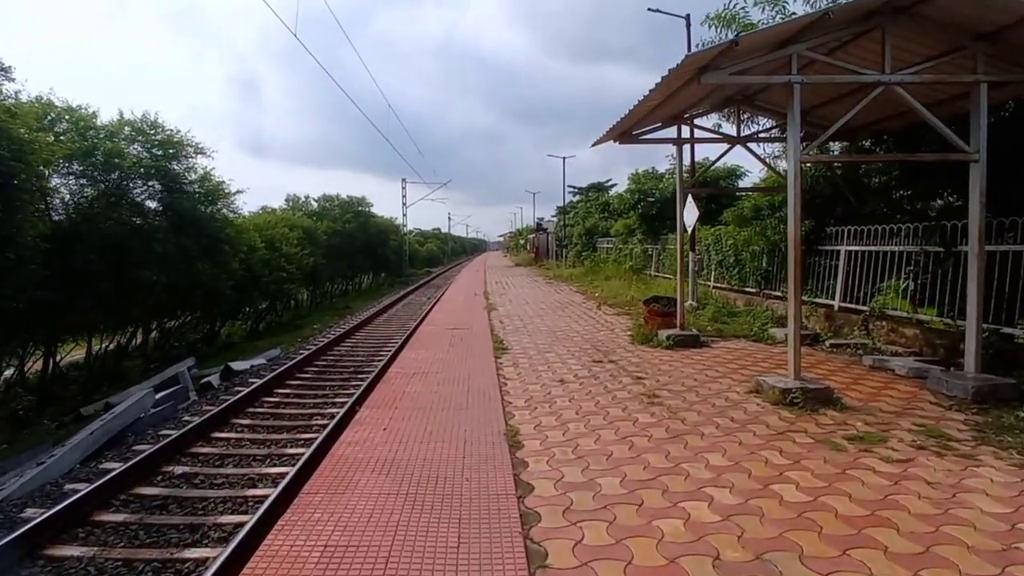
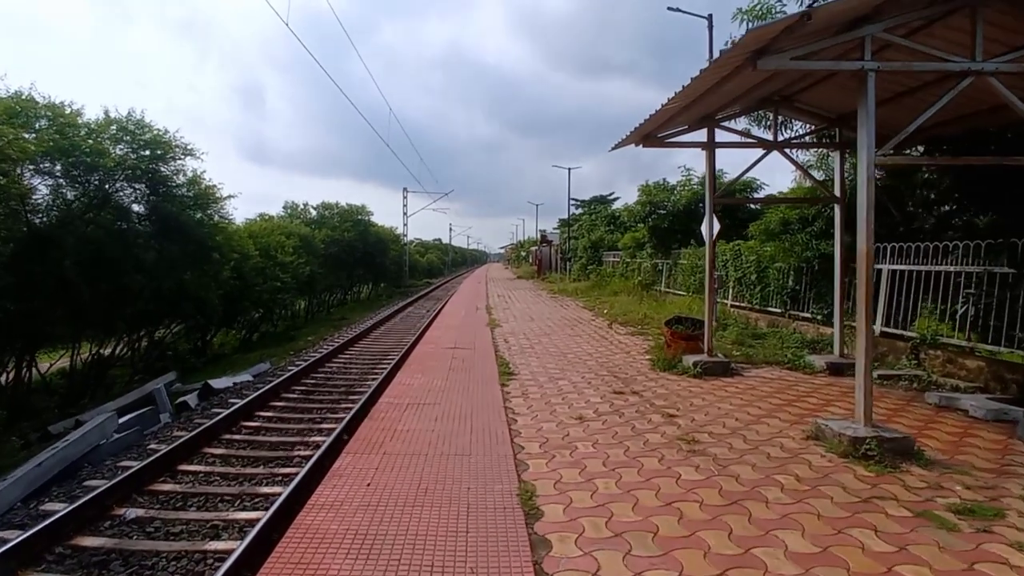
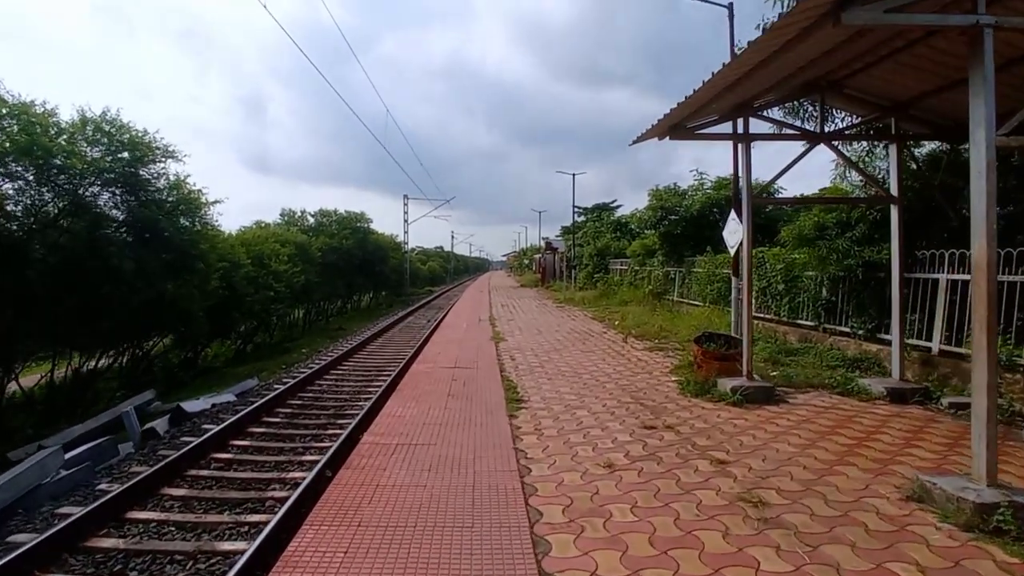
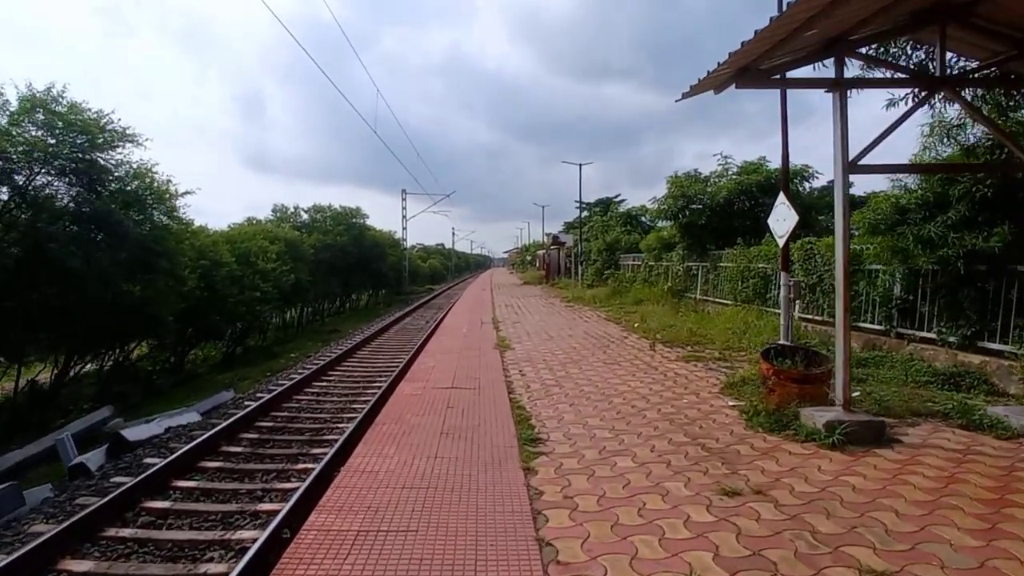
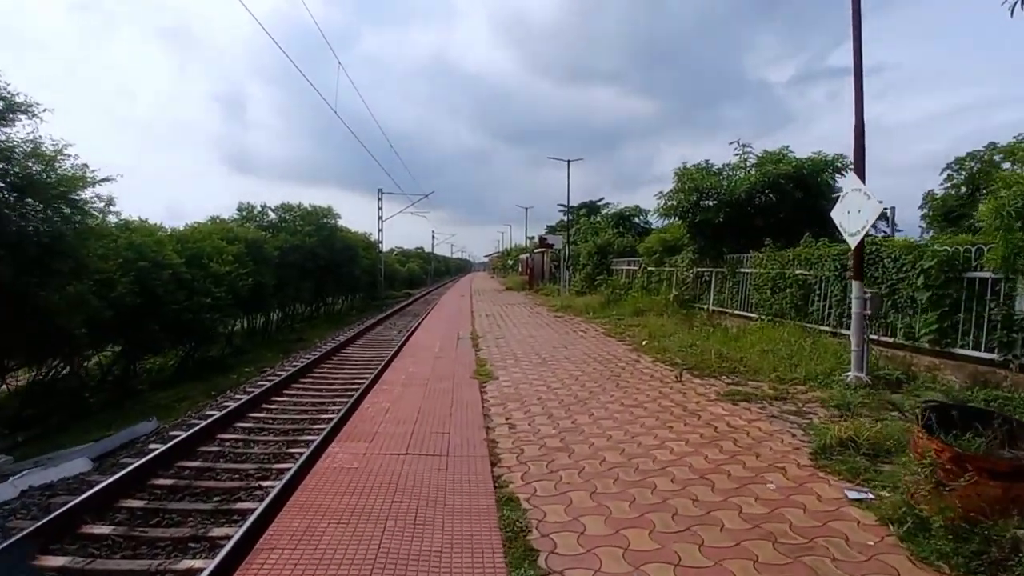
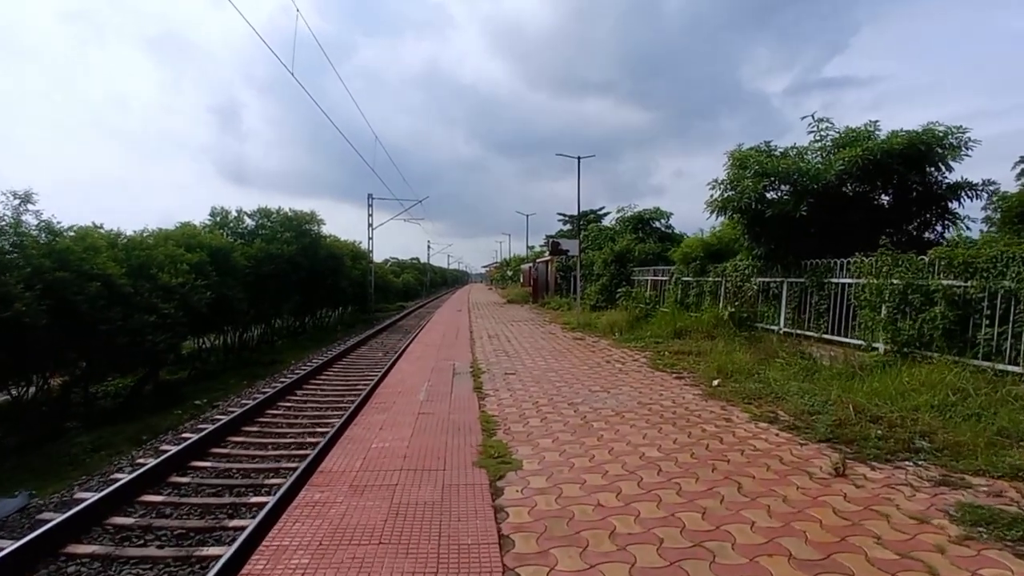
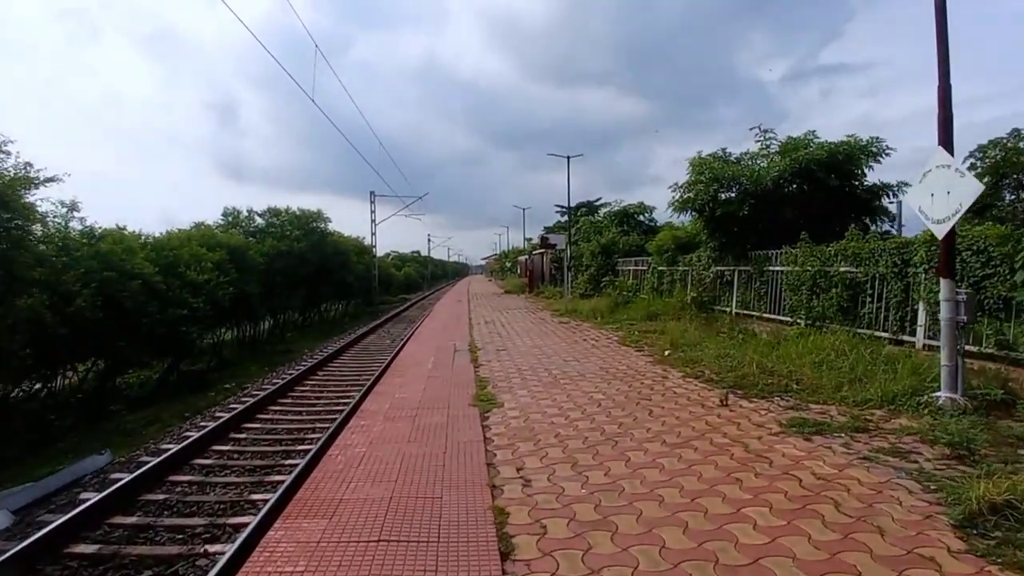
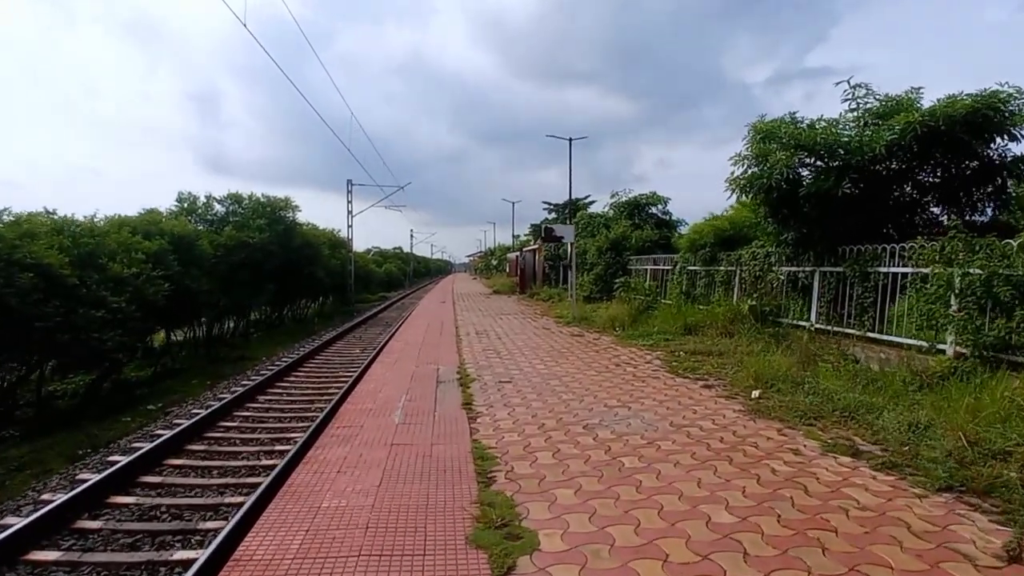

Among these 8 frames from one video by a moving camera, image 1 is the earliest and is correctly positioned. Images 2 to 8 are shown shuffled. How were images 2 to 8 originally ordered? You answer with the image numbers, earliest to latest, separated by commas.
2, 3, 4, 5, 7, 6, 8
